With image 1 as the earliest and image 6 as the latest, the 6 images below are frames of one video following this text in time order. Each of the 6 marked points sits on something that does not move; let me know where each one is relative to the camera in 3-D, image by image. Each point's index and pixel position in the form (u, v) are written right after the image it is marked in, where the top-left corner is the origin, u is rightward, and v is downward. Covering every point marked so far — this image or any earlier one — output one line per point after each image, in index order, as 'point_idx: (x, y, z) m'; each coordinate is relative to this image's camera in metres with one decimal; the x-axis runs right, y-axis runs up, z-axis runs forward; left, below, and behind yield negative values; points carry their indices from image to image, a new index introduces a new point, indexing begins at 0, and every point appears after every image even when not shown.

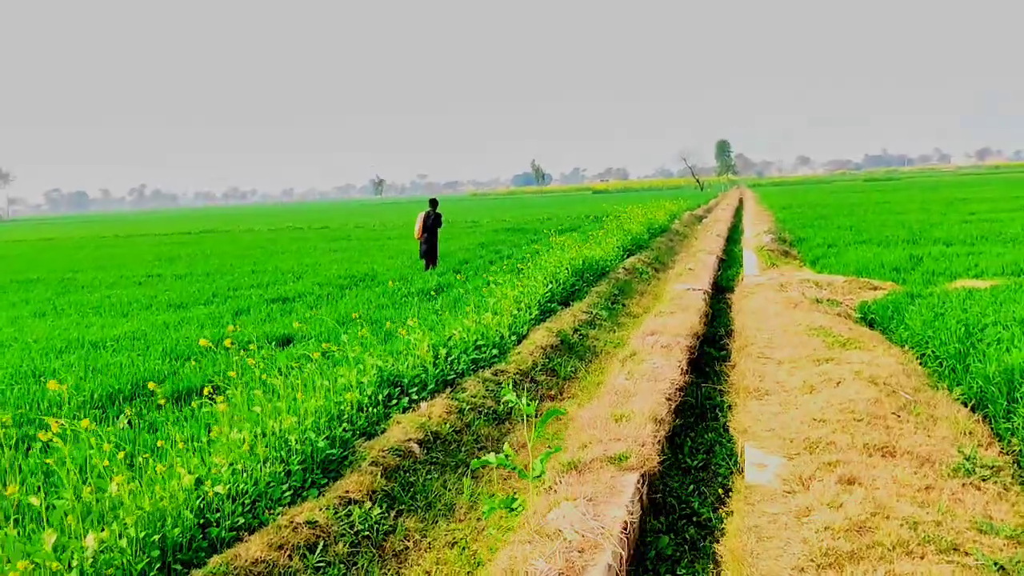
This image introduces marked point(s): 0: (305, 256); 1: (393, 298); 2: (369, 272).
0: (-4.1, +0.6, +19.3) m
1: (-1.4, -0.1, +11.0) m
2: (-2.2, +0.2, +14.9) m
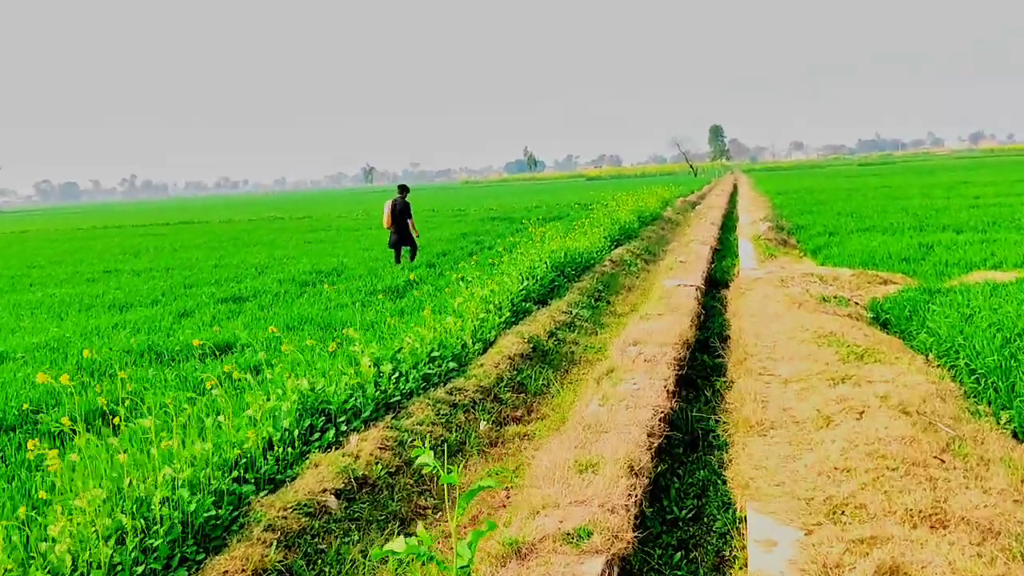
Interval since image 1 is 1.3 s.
0: (-4.5, +0.7, +18.3) m
1: (-1.6, -0.1, +10.0) m
2: (-2.5, +0.3, +13.9) m
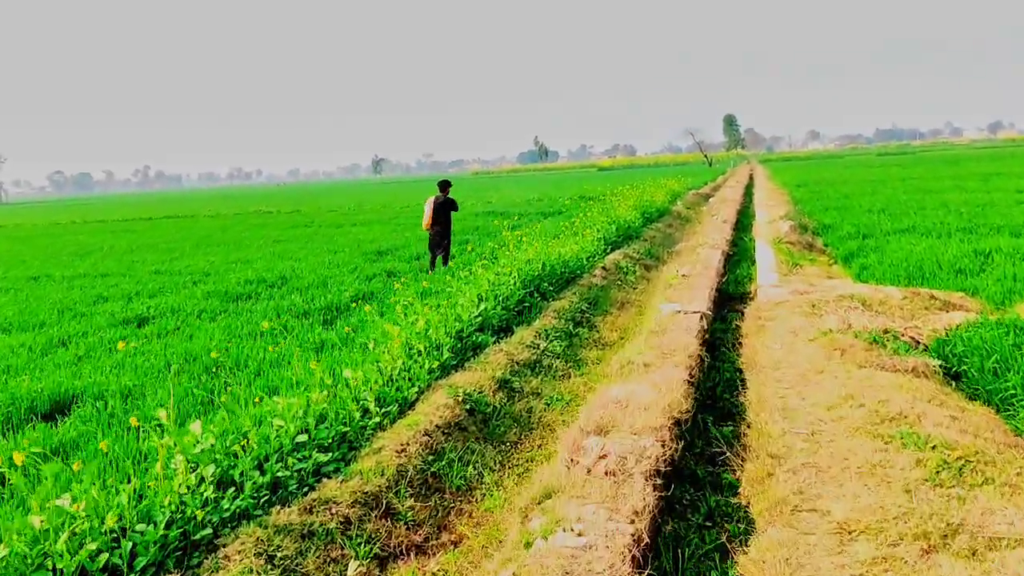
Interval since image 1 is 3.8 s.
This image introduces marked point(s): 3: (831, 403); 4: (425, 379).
0: (-4.7, +0.6, +16.3) m
1: (-2.0, -0.3, +8.0) m
2: (-2.8, +0.2, +11.9) m
3: (+1.4, -0.5, +4.1) m
4: (-0.5, -0.5, +5.4) m
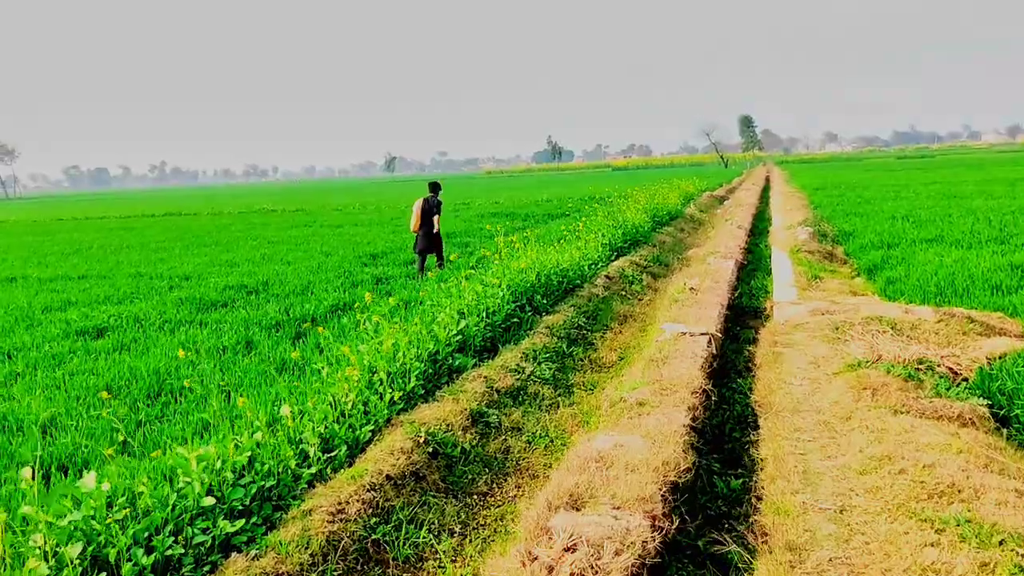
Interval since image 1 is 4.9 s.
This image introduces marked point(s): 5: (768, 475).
0: (-4.6, +0.6, +15.7) m
1: (-2.1, -0.4, +7.3) m
2: (-2.8, +0.1, +11.2) m
3: (+1.2, -0.6, +3.3) m
4: (-0.6, -0.6, +4.6) m
5: (+1.0, -0.7, +3.6) m
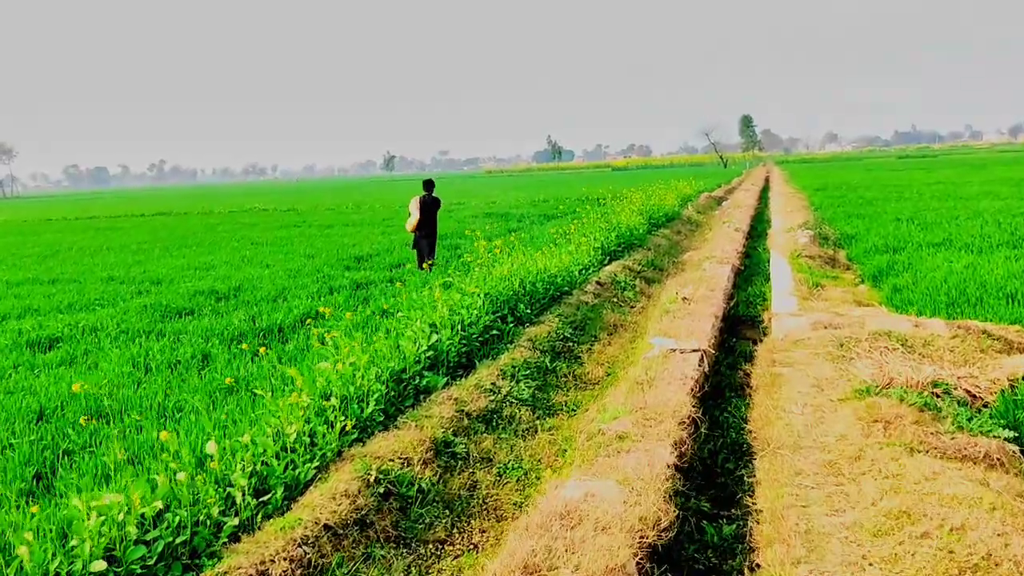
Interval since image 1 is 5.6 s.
0: (-4.8, +0.5, +15.1) m
1: (-2.2, -0.4, +6.8) m
2: (-2.9, 0.0, +10.7) m
3: (+1.1, -0.7, +2.8) m
4: (-0.8, -0.7, +4.1) m
5: (+0.8, -0.8, +3.1) m
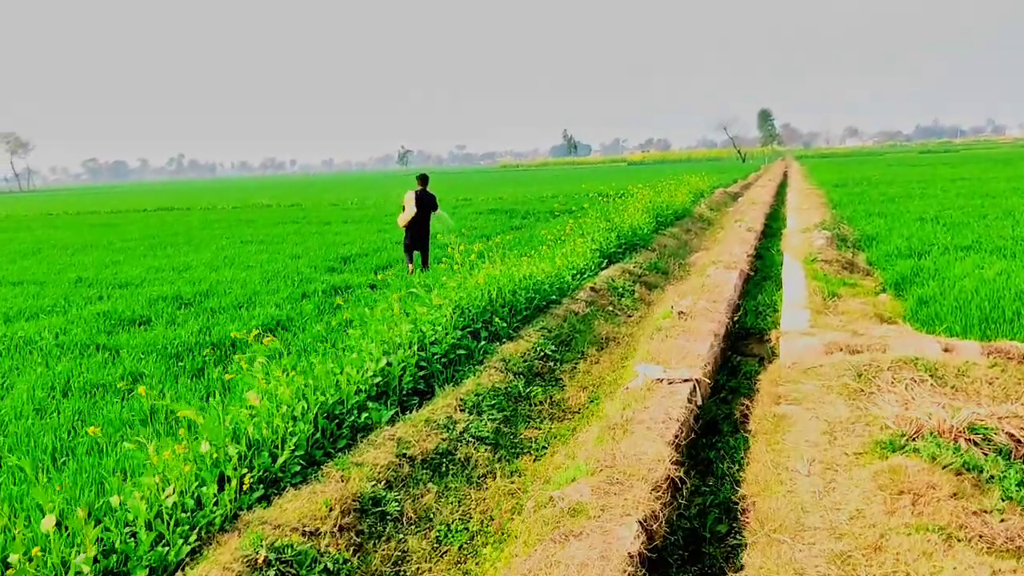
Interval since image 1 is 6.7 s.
0: (-4.8, +0.5, +14.4) m
1: (-2.4, -0.5, +6.0) m
2: (-3.0, 0.0, +10.0) m
3: (+0.8, -0.8, +2.0) m
4: (-1.0, -0.8, +3.3) m
5: (+0.6, -0.9, +2.2) m
